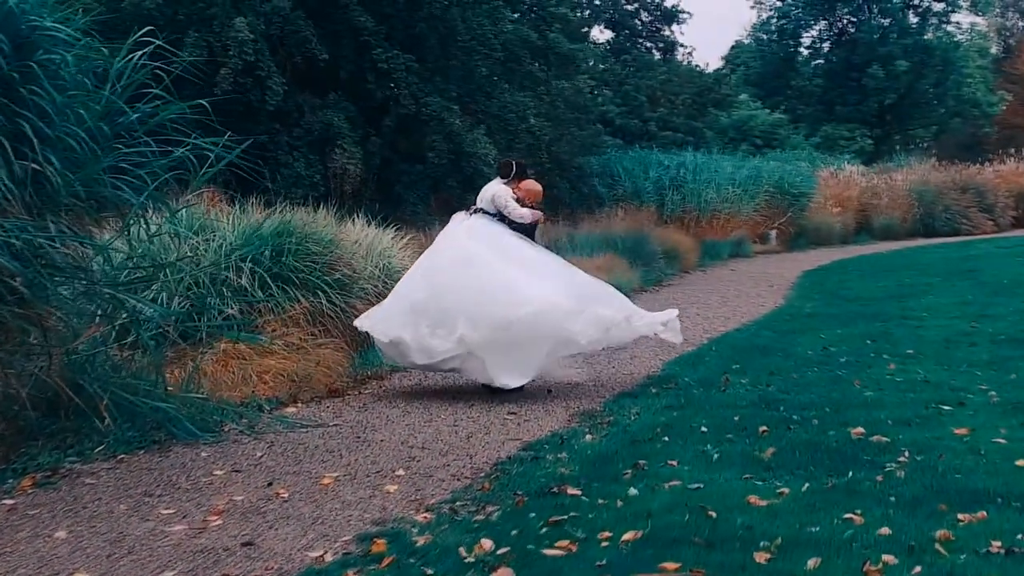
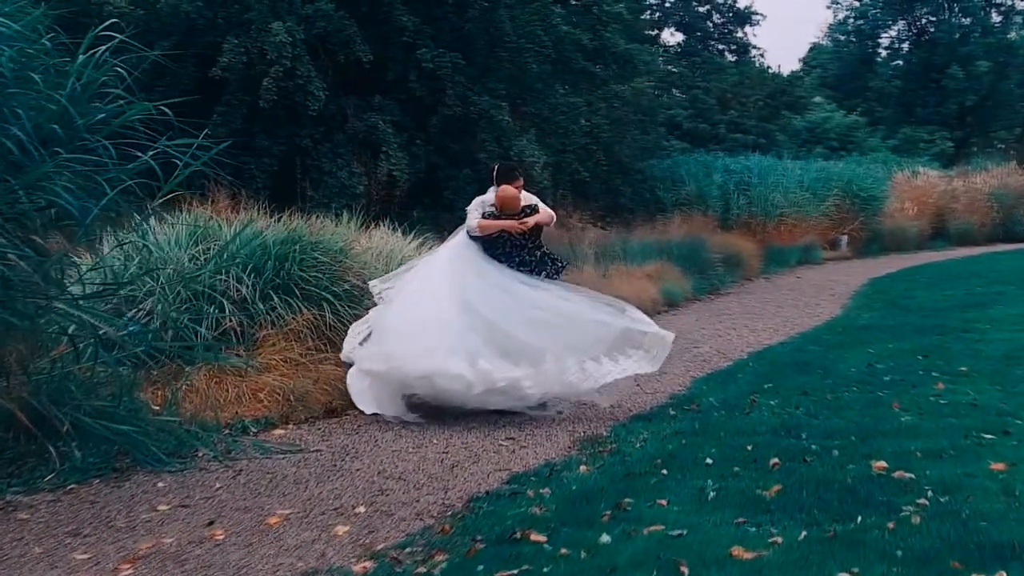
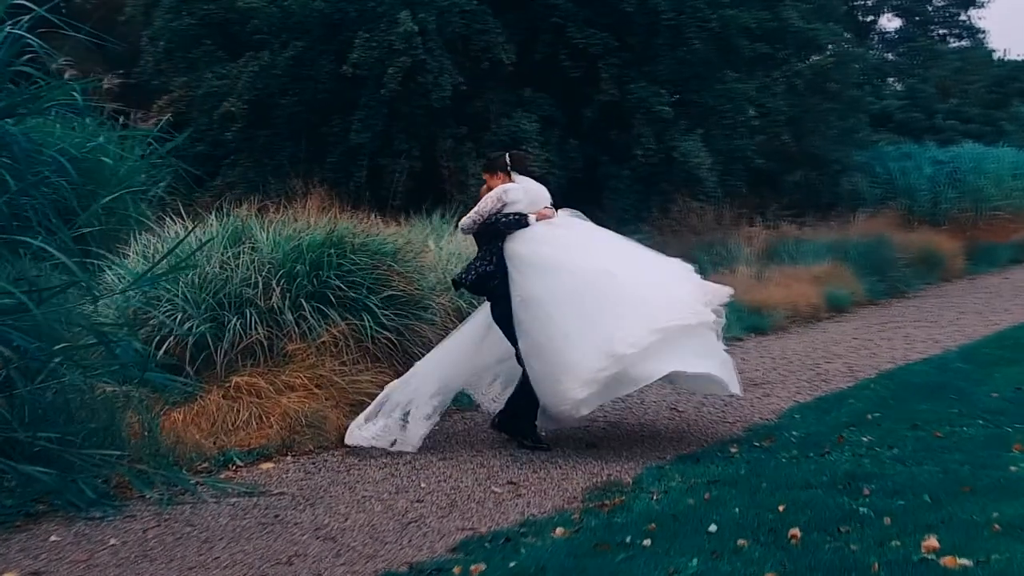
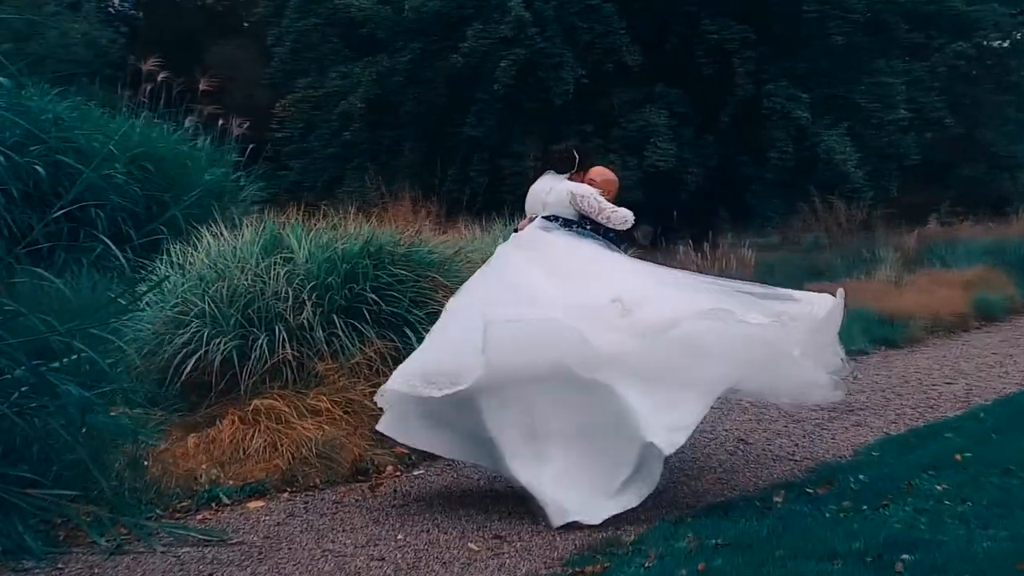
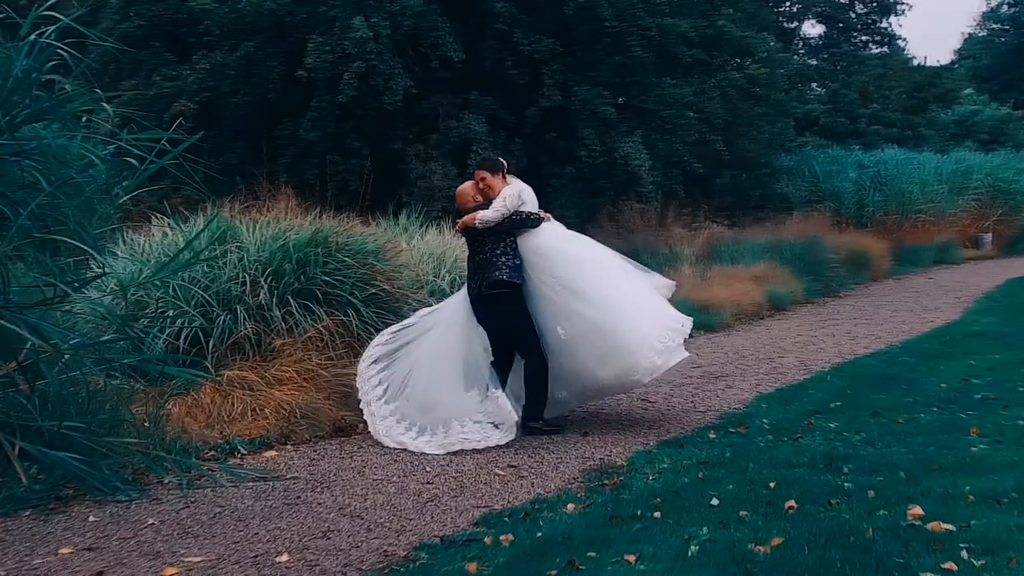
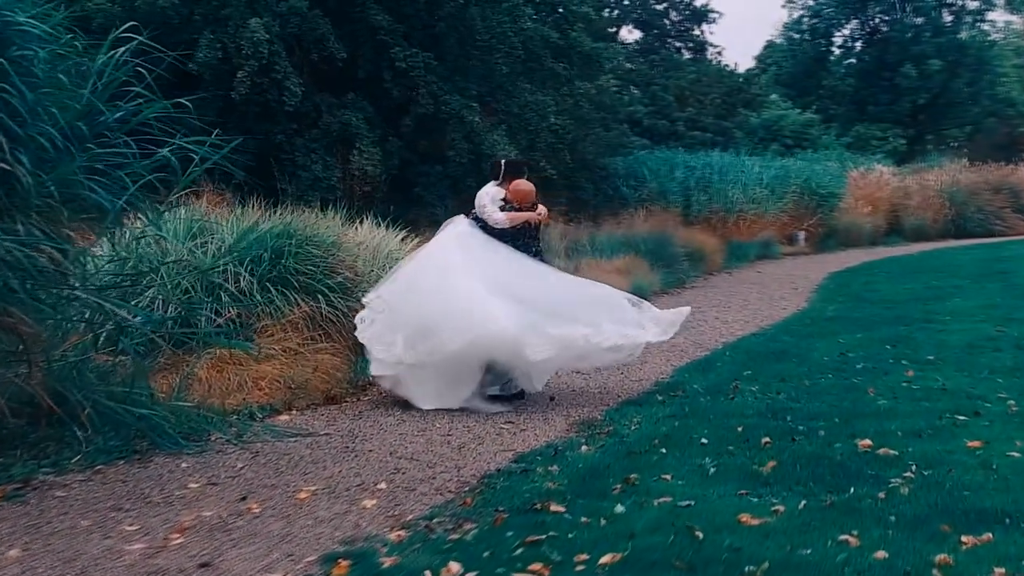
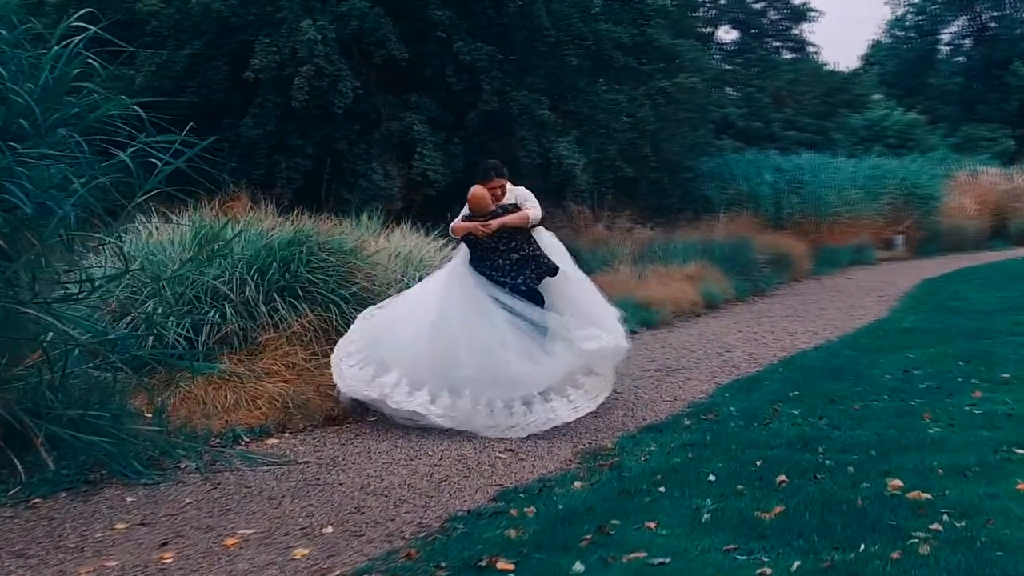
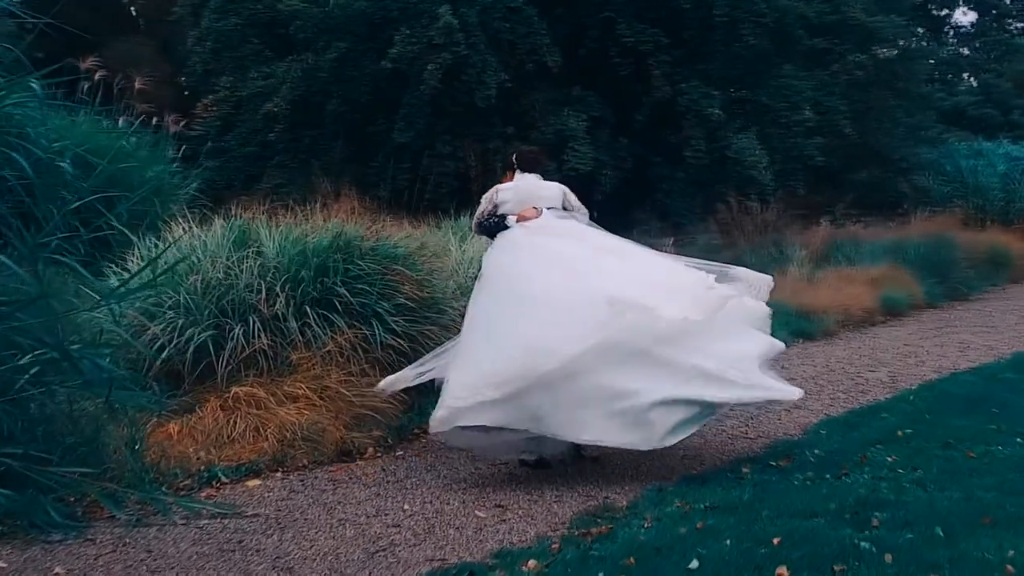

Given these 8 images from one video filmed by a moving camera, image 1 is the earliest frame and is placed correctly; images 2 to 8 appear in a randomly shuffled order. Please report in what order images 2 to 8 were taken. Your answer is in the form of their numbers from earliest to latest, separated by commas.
6, 2, 7, 5, 3, 8, 4
